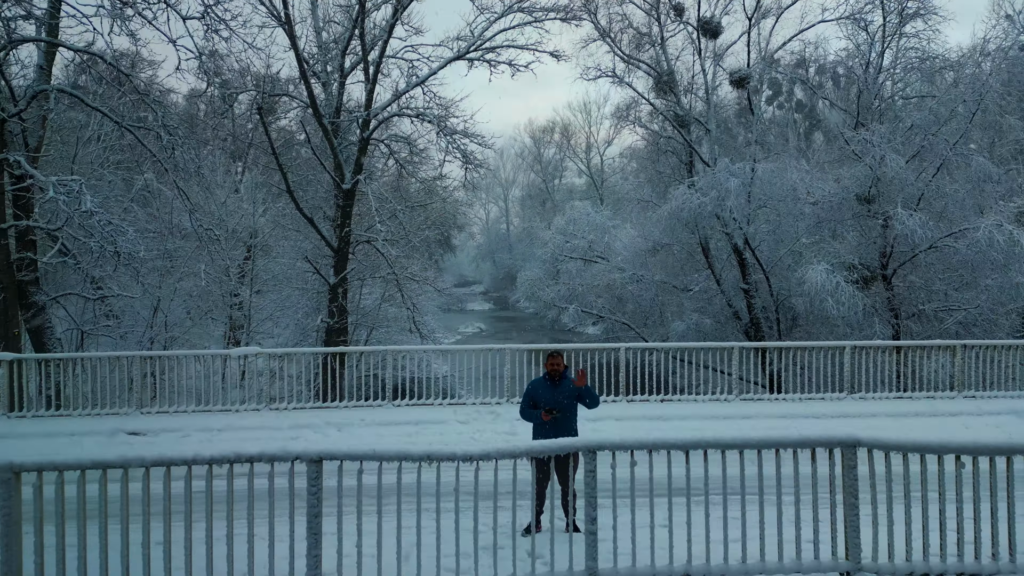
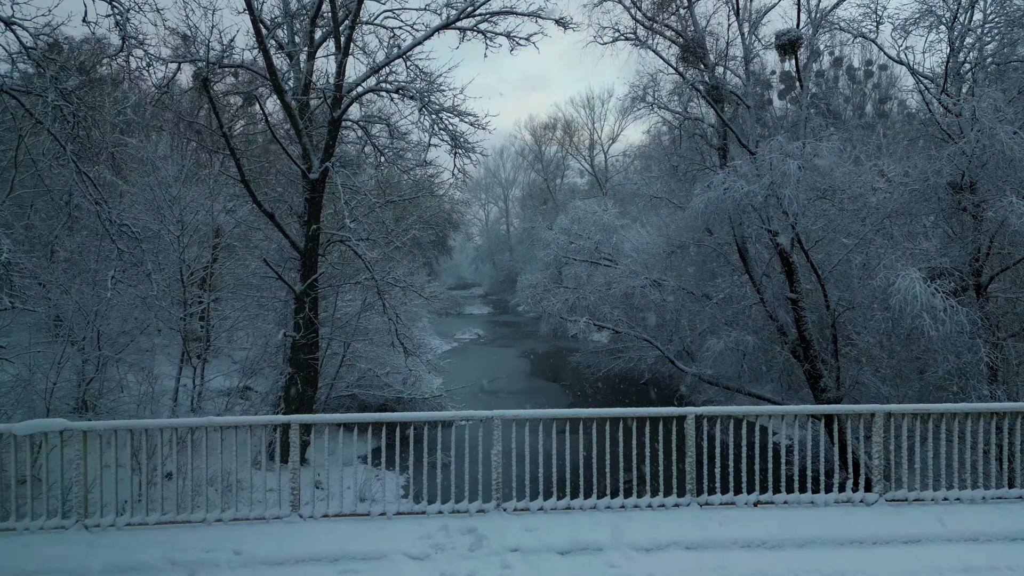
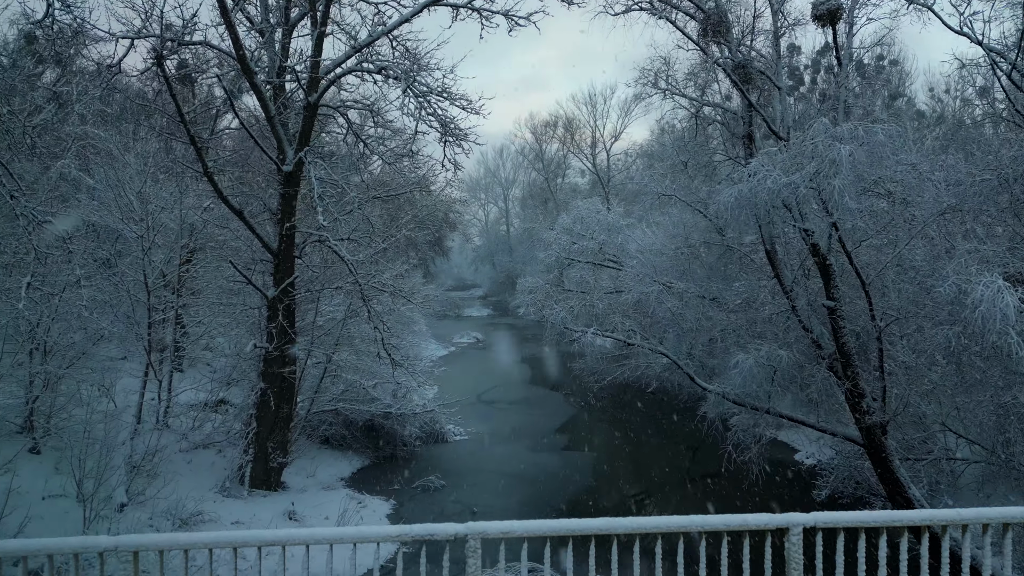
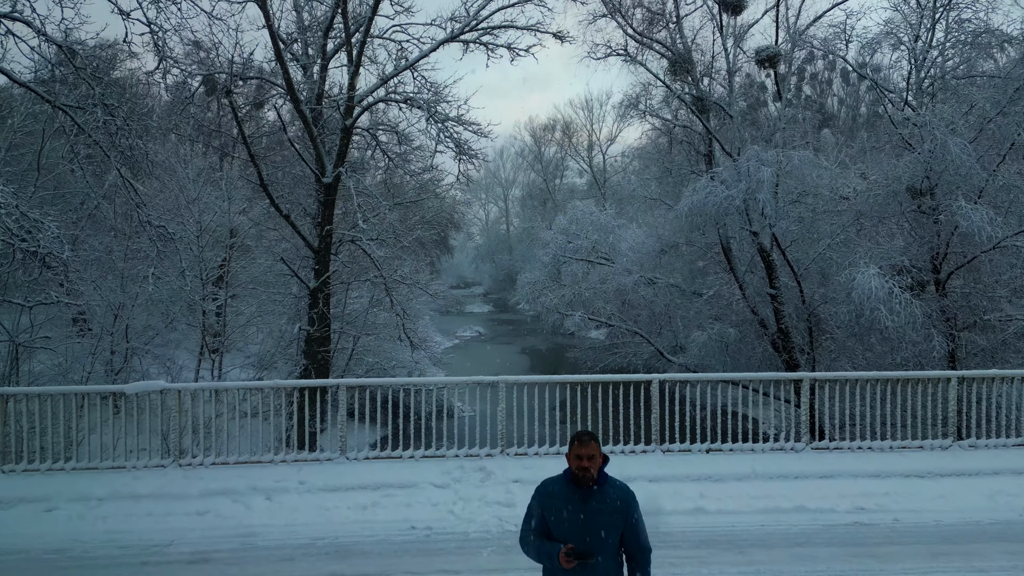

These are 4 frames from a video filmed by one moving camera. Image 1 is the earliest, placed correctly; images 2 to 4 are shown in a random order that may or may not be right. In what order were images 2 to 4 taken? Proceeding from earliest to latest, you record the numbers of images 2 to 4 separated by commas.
4, 2, 3
